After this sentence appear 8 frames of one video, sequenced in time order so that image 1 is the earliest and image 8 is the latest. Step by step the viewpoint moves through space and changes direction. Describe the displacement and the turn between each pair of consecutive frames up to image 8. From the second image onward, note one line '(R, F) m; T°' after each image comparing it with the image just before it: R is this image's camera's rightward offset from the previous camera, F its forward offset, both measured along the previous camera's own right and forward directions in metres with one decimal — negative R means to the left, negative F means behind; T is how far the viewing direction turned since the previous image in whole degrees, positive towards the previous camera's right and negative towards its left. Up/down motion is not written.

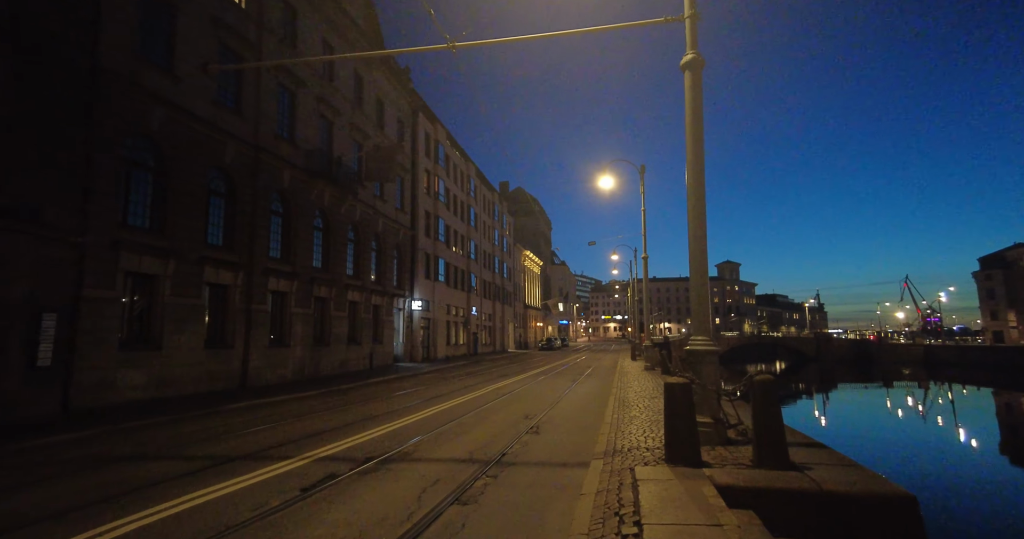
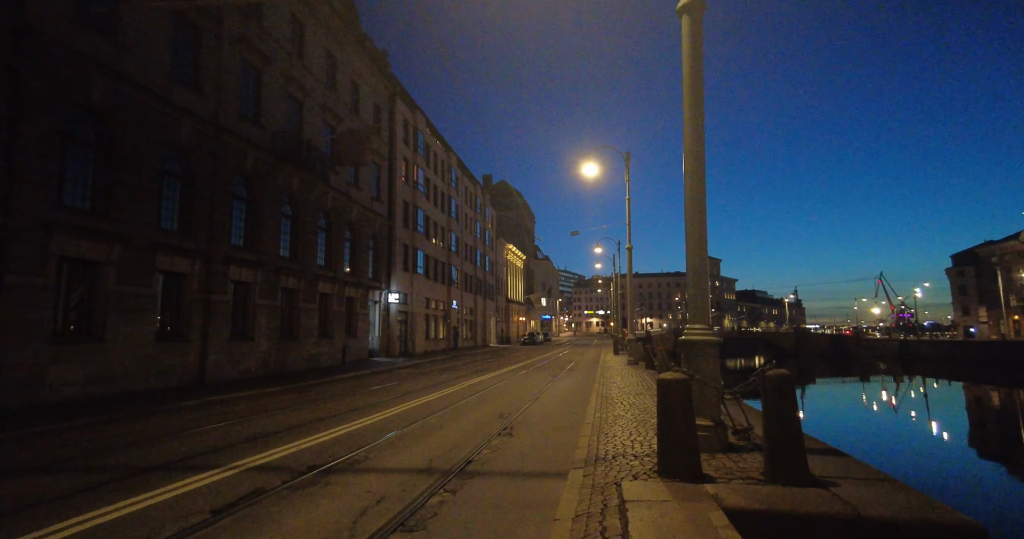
(+0.2, +0.9) m; +2°
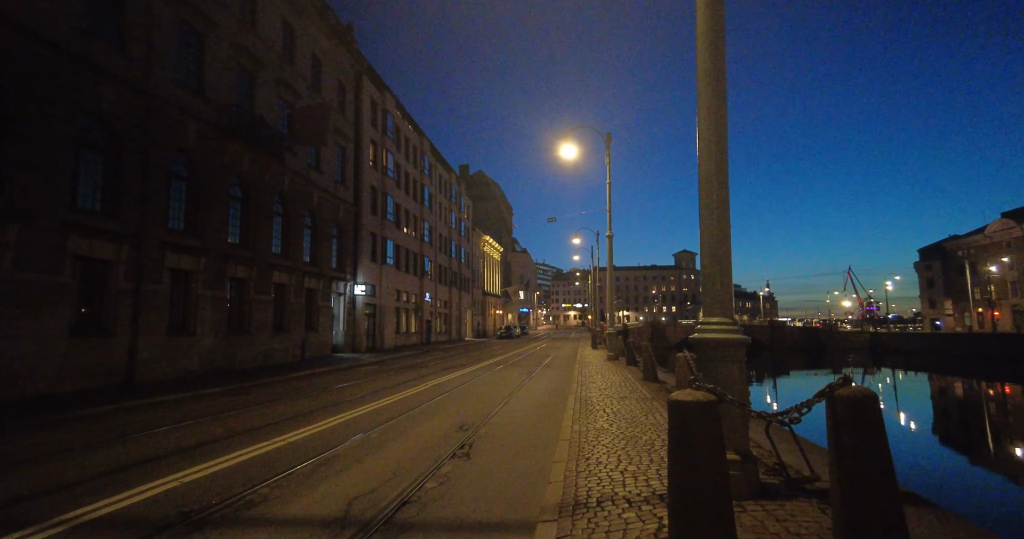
(+0.2, +1.5) m; +2°
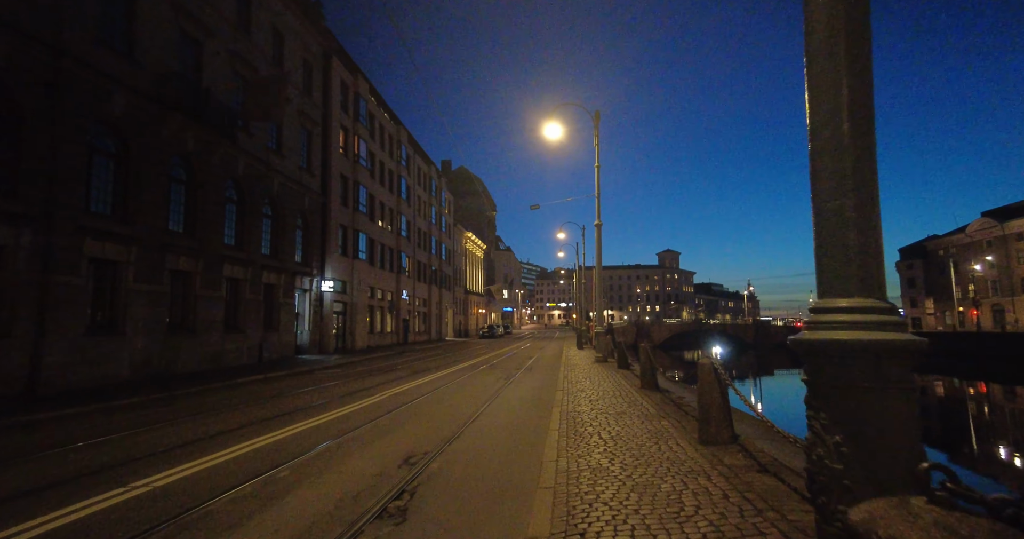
(+0.2, +2.0) m; +2°
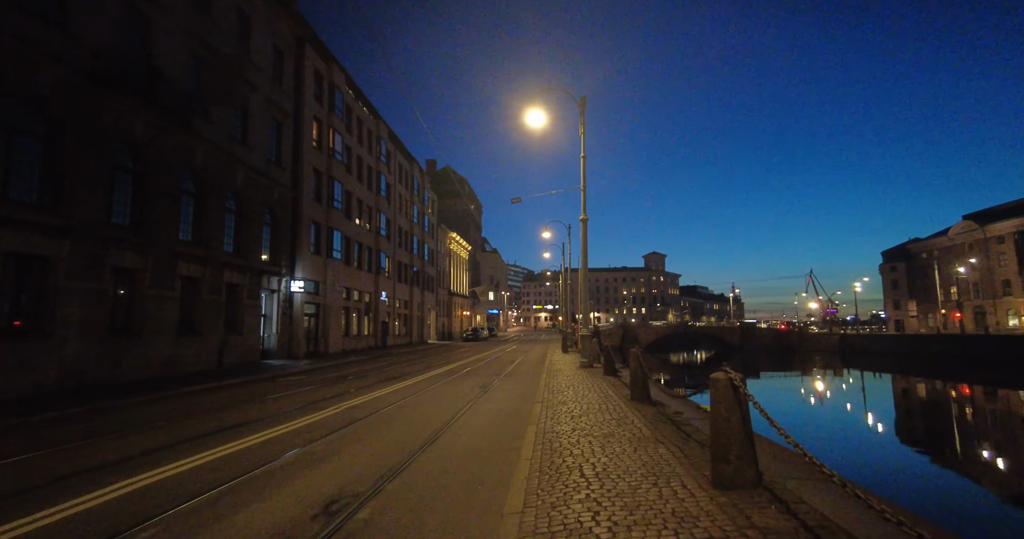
(+0.3, +1.3) m; +1°
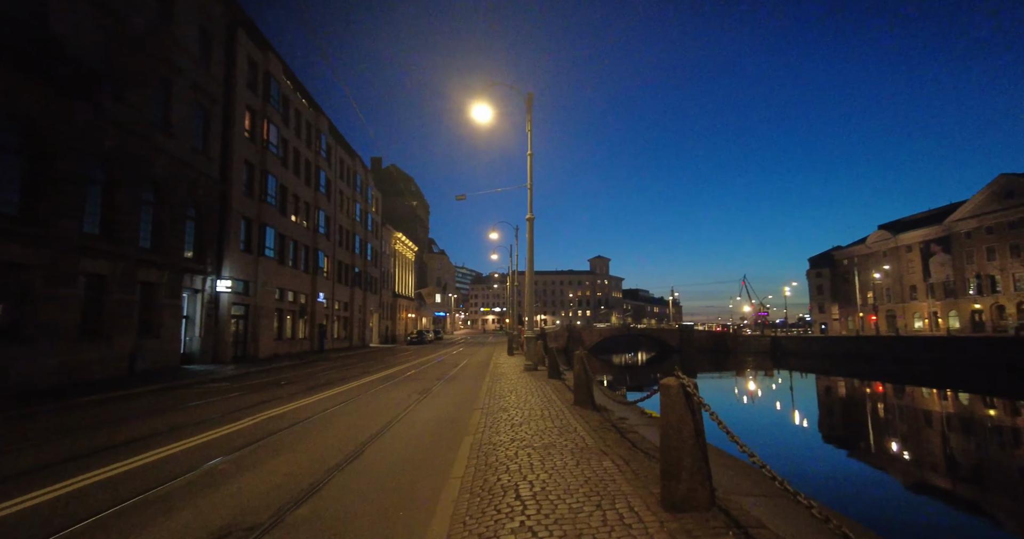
(+0.1, +0.5) m; +6°
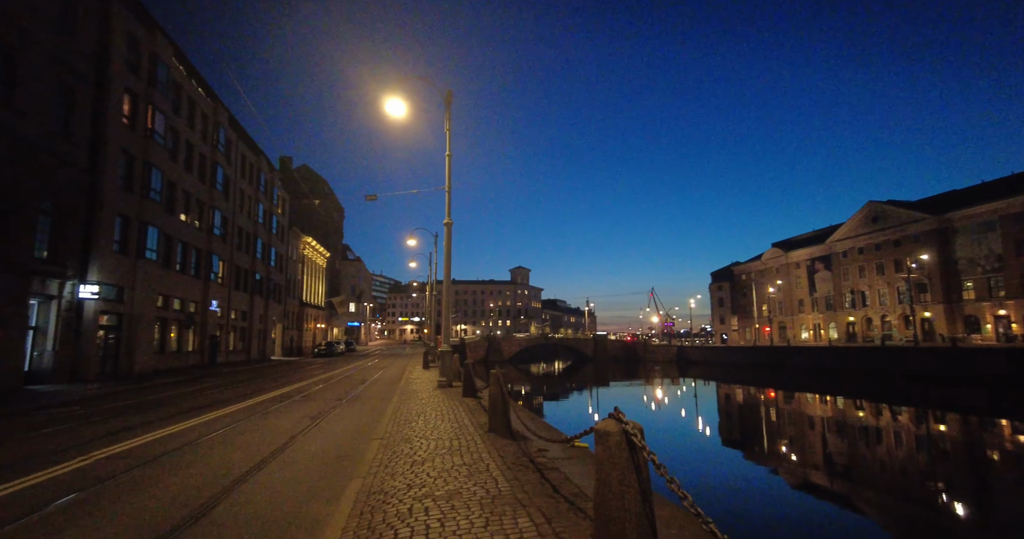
(+0.2, +1.0) m; +9°
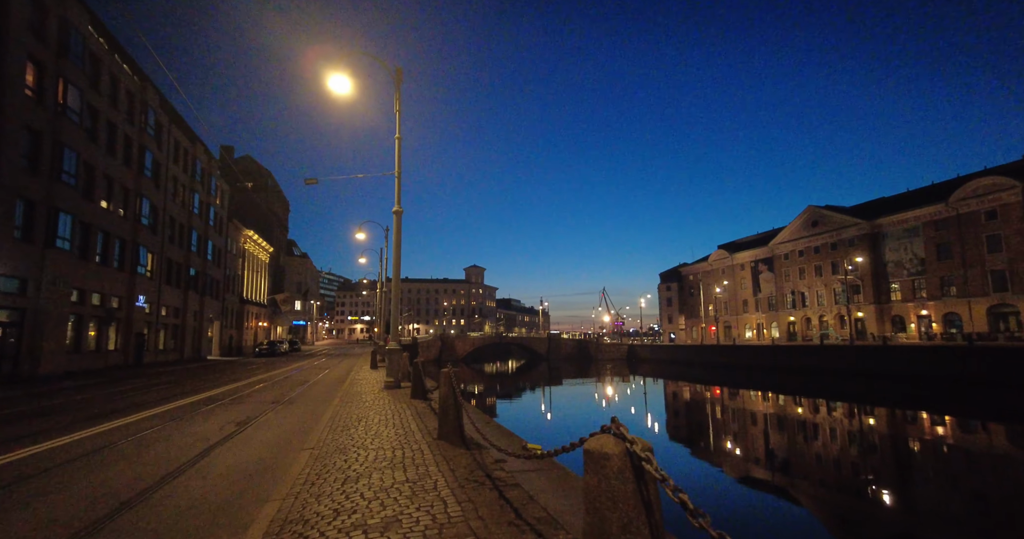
(0.0, +0.8) m; +5°
